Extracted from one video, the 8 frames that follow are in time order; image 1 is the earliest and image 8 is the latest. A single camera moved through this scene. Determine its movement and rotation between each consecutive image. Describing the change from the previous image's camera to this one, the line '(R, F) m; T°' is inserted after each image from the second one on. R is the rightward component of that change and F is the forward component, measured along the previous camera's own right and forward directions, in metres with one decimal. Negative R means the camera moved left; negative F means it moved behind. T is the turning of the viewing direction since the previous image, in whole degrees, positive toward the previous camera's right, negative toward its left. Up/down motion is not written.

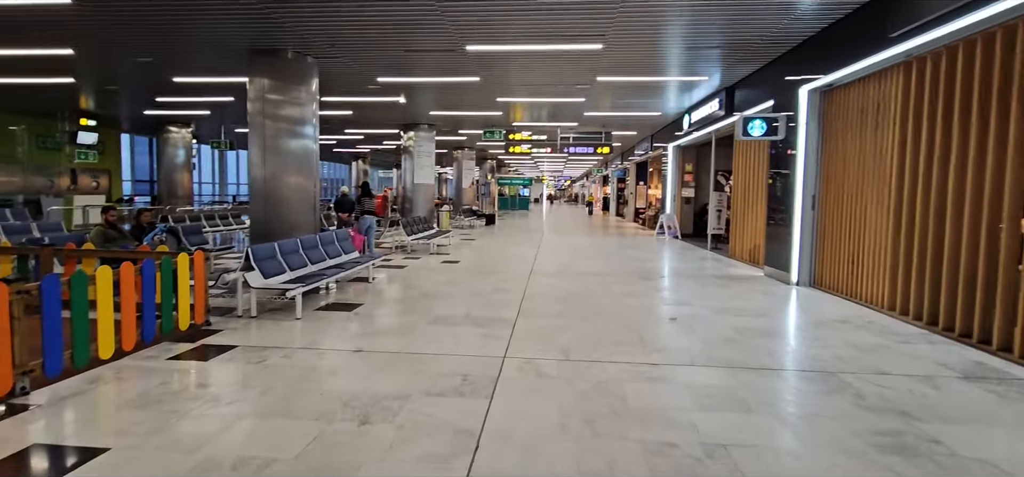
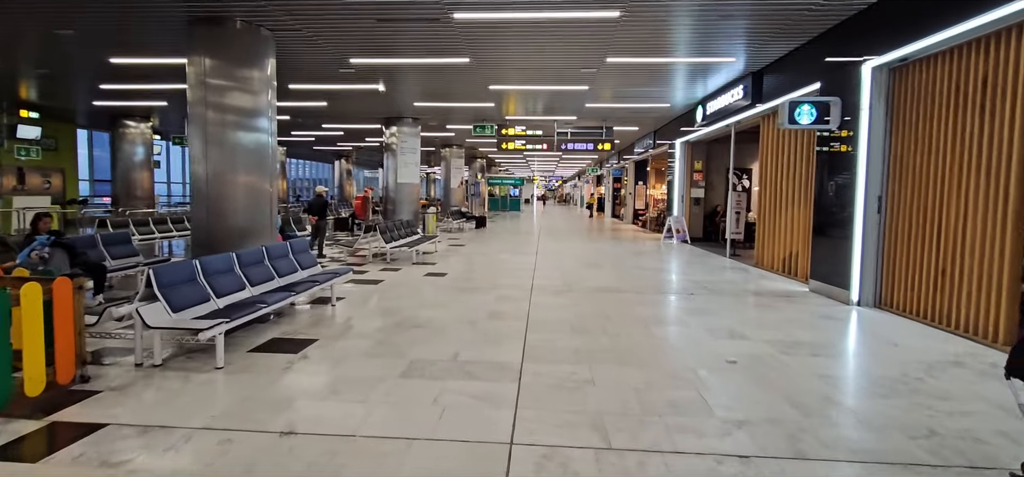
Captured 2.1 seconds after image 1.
(-0.1, +1.6) m; +1°
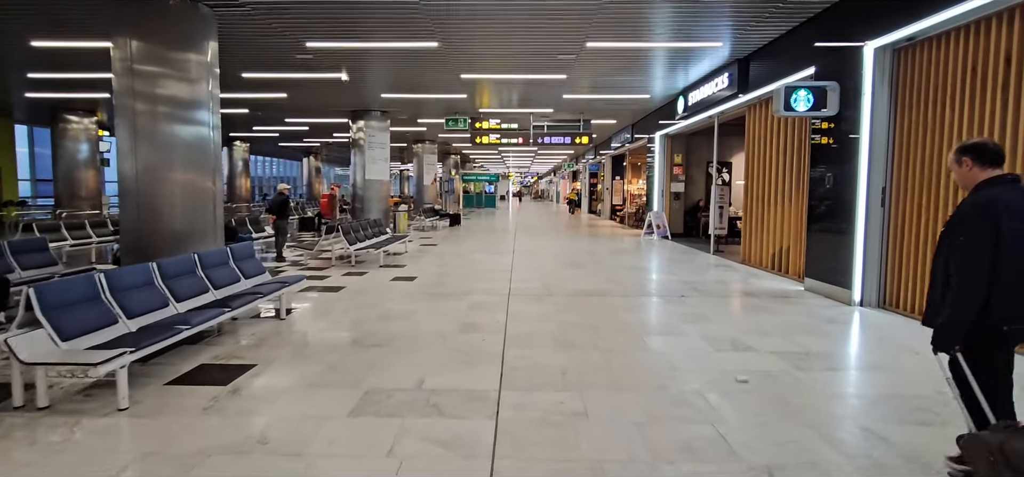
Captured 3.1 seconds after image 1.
(0.0, +0.7) m; +3°
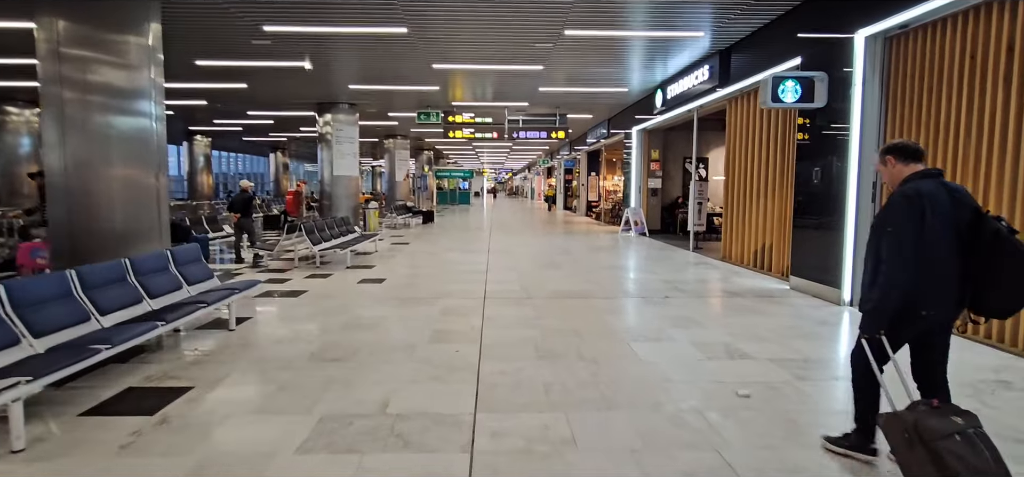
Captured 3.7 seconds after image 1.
(0.0, +0.5) m; +3°
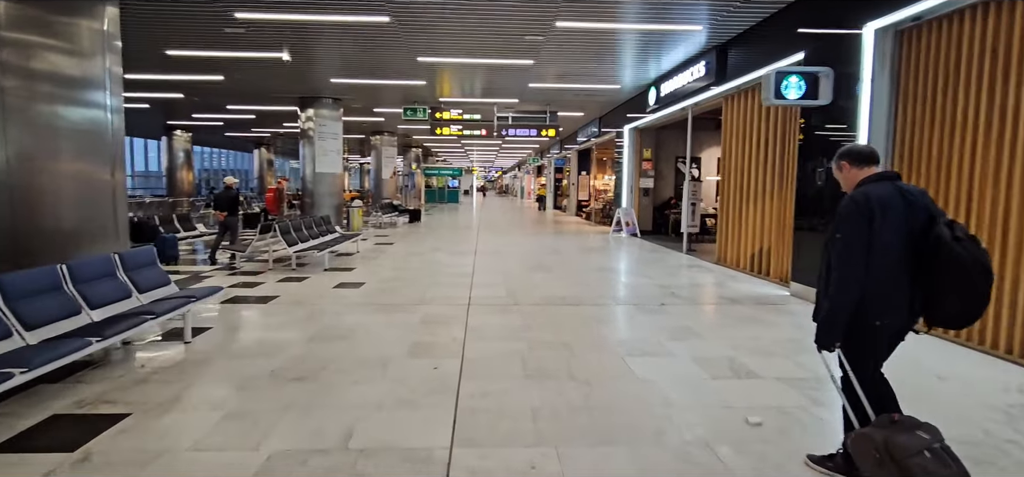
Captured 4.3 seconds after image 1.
(0.0, +0.4) m; +1°
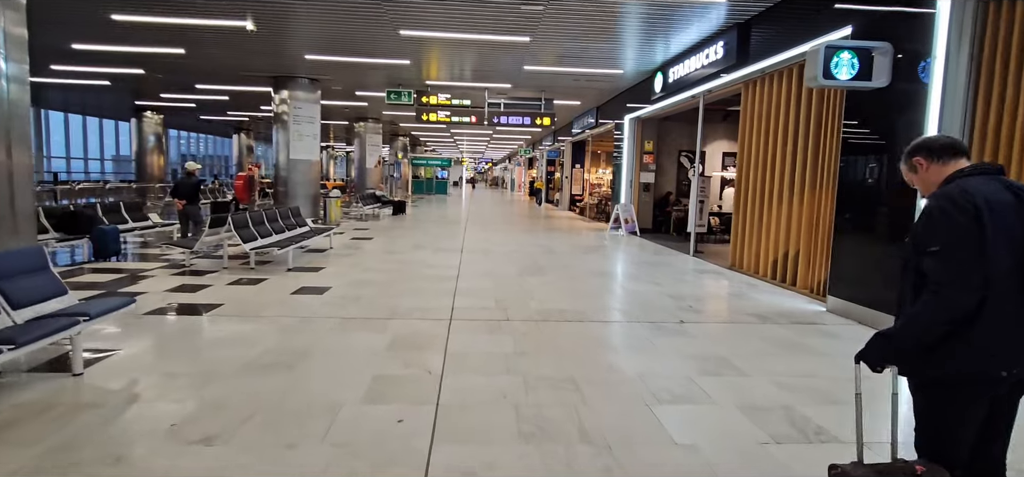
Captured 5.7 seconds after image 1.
(0.0, +1.1) m; +1°
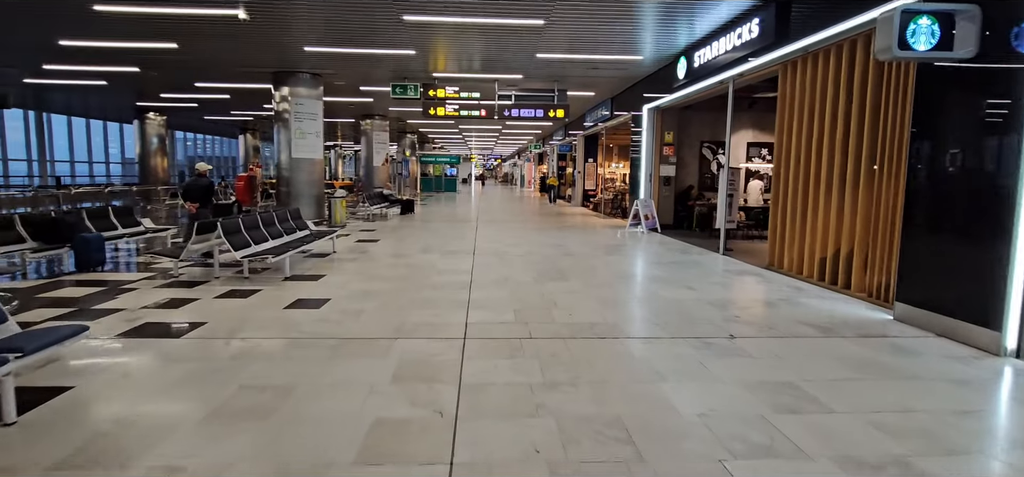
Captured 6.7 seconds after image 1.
(-0.1, +0.7) m; -1°
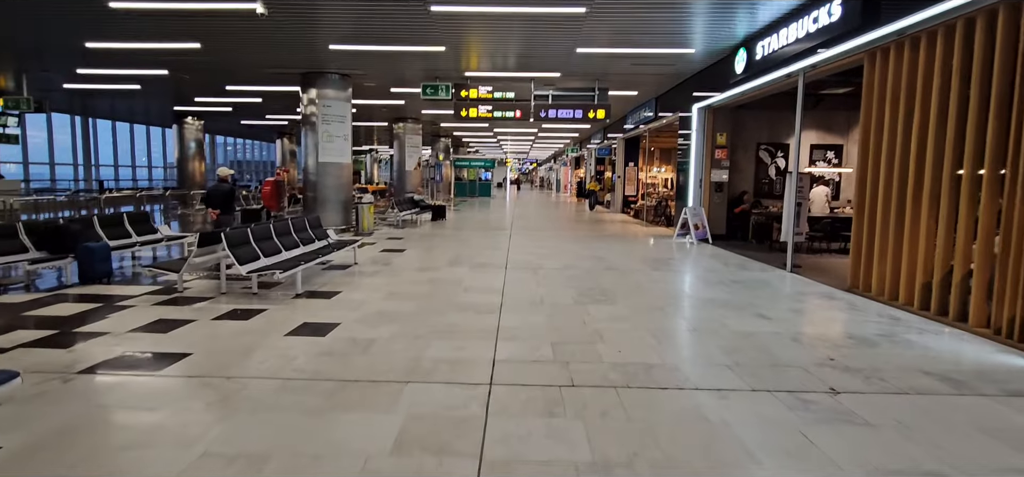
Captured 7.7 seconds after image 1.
(0.0, +0.9) m; -4°
